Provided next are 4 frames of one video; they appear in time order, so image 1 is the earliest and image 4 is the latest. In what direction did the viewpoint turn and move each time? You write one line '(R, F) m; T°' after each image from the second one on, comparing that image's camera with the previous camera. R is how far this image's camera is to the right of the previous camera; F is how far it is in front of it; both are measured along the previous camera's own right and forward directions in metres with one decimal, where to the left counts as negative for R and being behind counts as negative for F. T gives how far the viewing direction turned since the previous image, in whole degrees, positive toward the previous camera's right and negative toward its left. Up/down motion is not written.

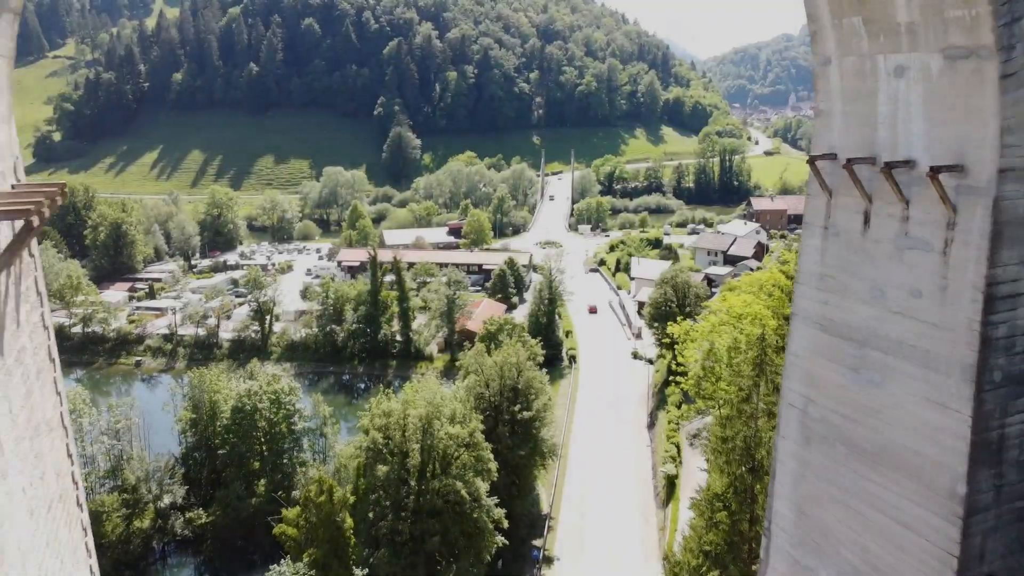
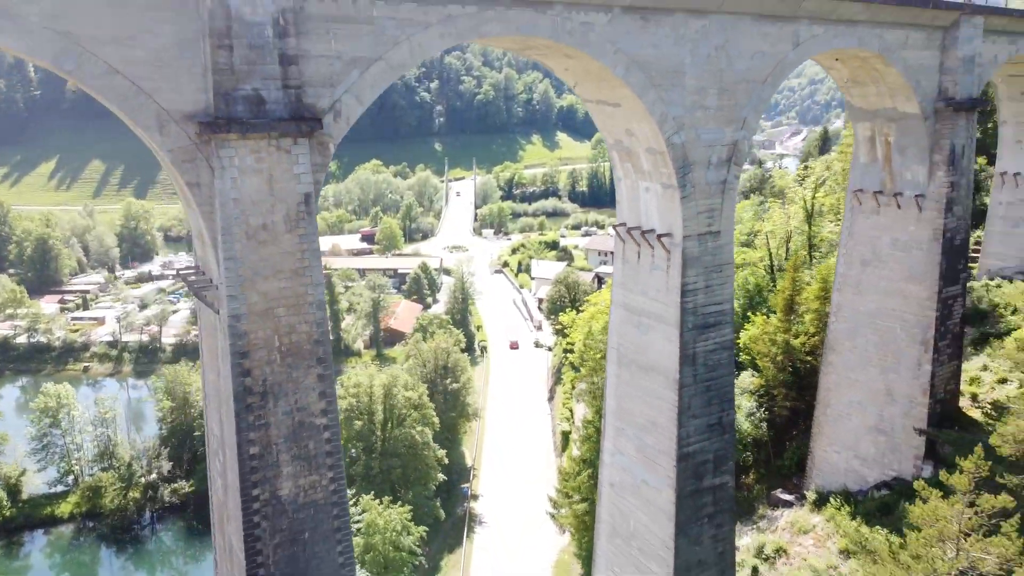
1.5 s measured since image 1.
(-0.9, -6.1) m; +7°
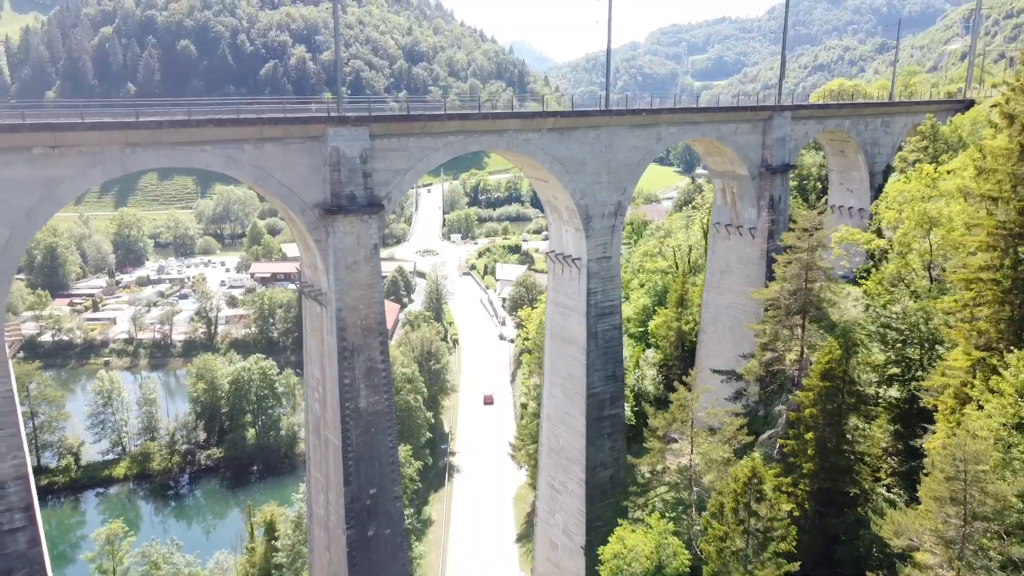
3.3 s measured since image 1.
(-0.2, -7.2) m; +2°
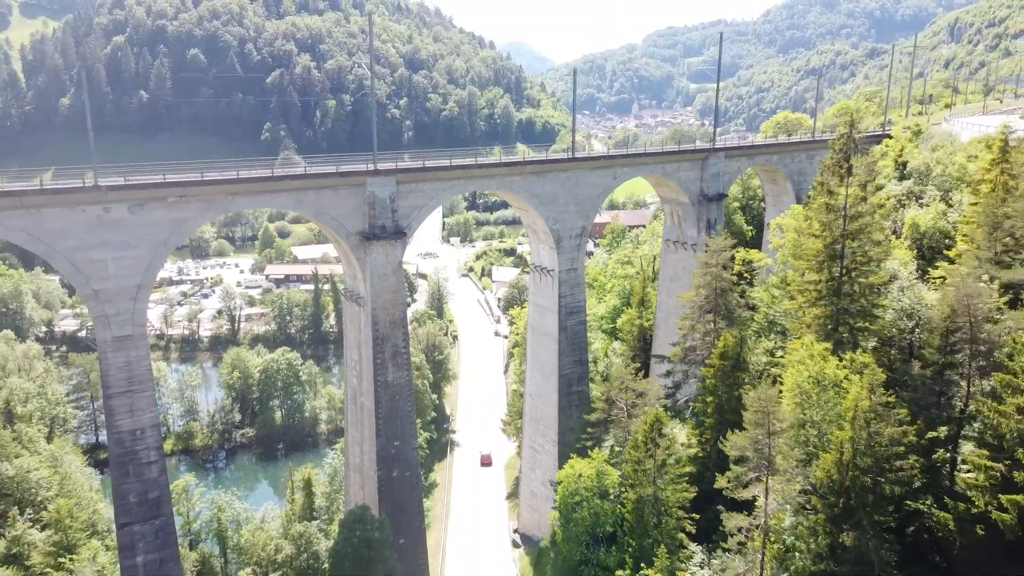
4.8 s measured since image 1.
(+0.3, -5.7) m; 0°
